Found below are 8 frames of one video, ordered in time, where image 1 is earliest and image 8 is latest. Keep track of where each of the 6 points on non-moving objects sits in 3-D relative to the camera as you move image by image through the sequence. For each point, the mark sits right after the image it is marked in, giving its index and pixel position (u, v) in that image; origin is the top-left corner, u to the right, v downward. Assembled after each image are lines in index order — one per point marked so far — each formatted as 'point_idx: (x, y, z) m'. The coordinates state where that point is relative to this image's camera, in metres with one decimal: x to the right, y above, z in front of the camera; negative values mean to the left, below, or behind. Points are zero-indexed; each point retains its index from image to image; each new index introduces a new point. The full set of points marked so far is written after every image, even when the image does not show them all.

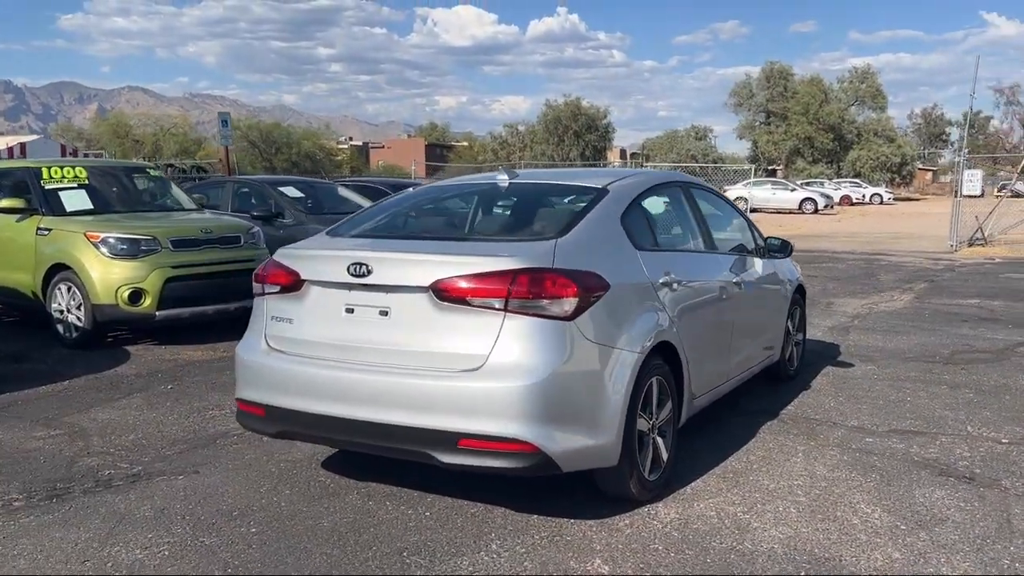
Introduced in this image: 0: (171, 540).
0: (-1.5, -1.1, +3.9) m
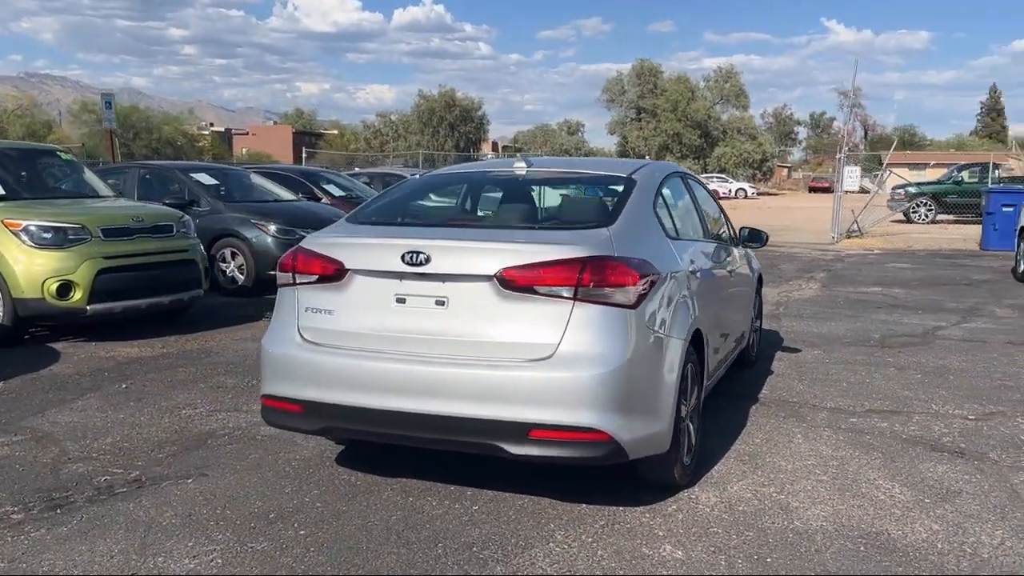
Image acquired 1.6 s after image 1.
0: (-1.2, -1.1, +3.6) m
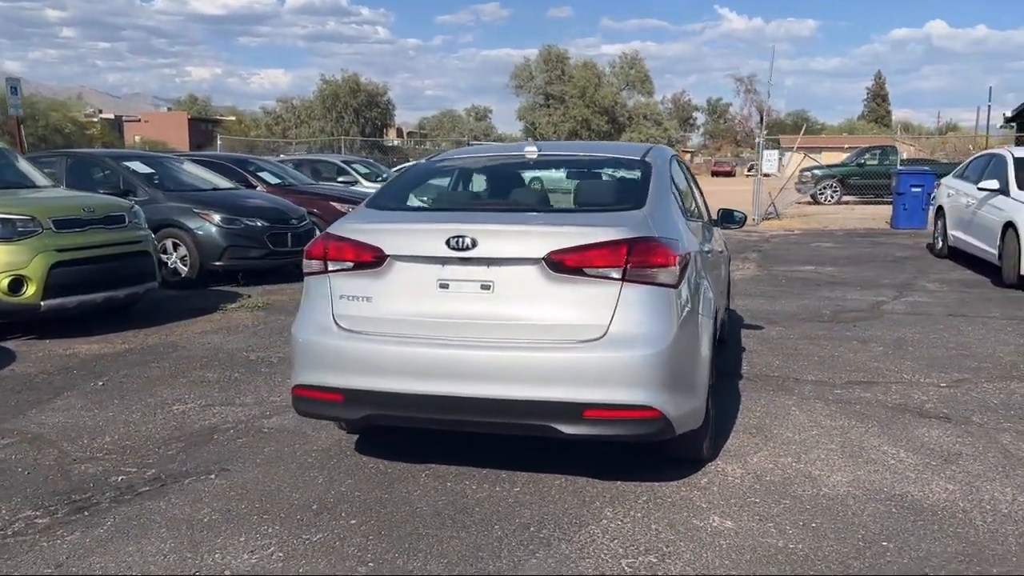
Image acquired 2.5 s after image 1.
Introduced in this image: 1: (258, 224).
0: (-1.0, -1.0, +3.6) m
1: (-3.2, +0.8, +11.1) m
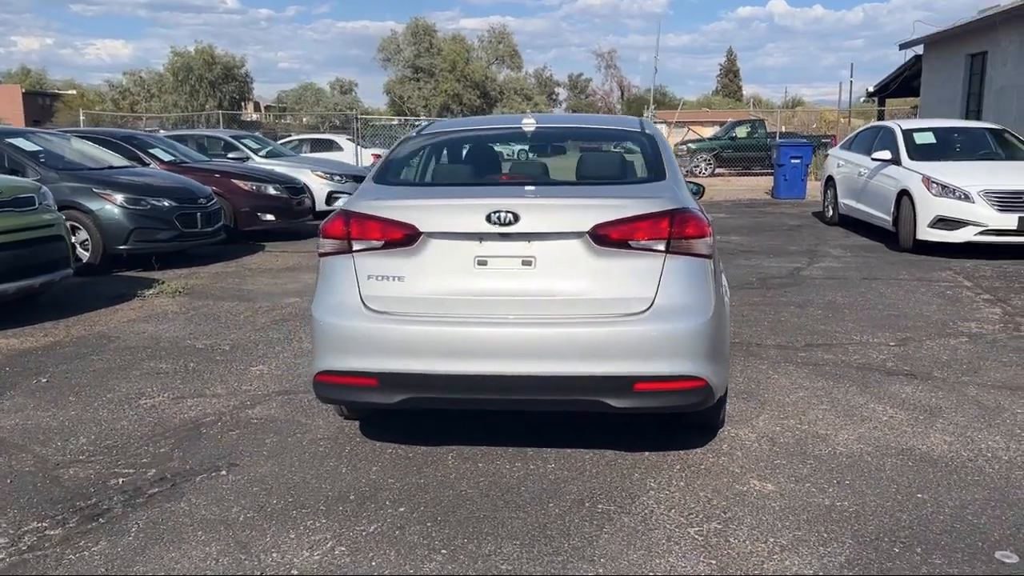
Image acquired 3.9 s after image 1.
0: (-0.7, -0.9, +3.4) m
1: (-4.1, +1.0, +10.5) m
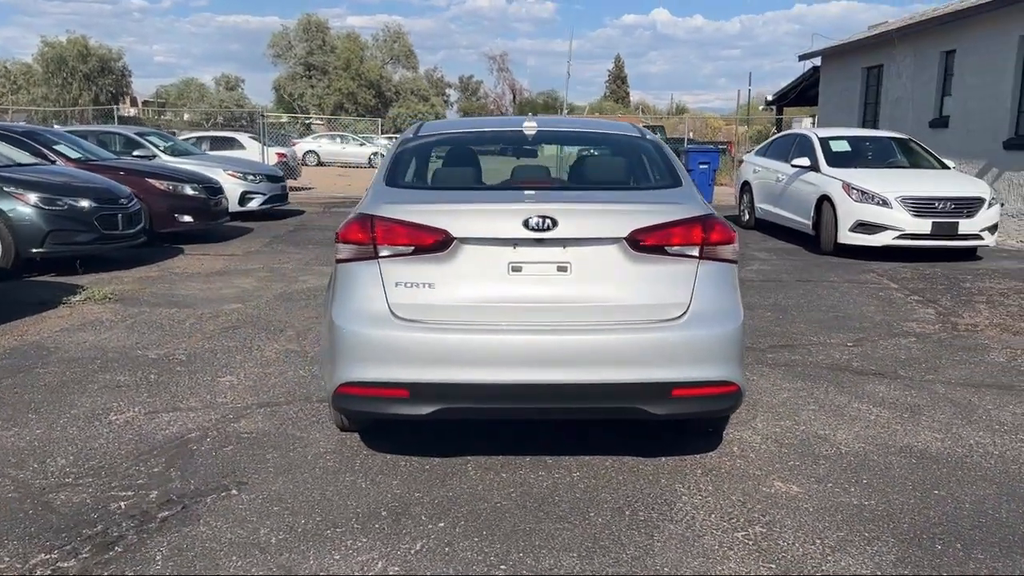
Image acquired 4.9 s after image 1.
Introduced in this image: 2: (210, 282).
0: (-0.5, -1.0, +3.2) m
1: (-4.8, +0.9, +9.8) m
2: (-3.3, +0.1, +9.7) m
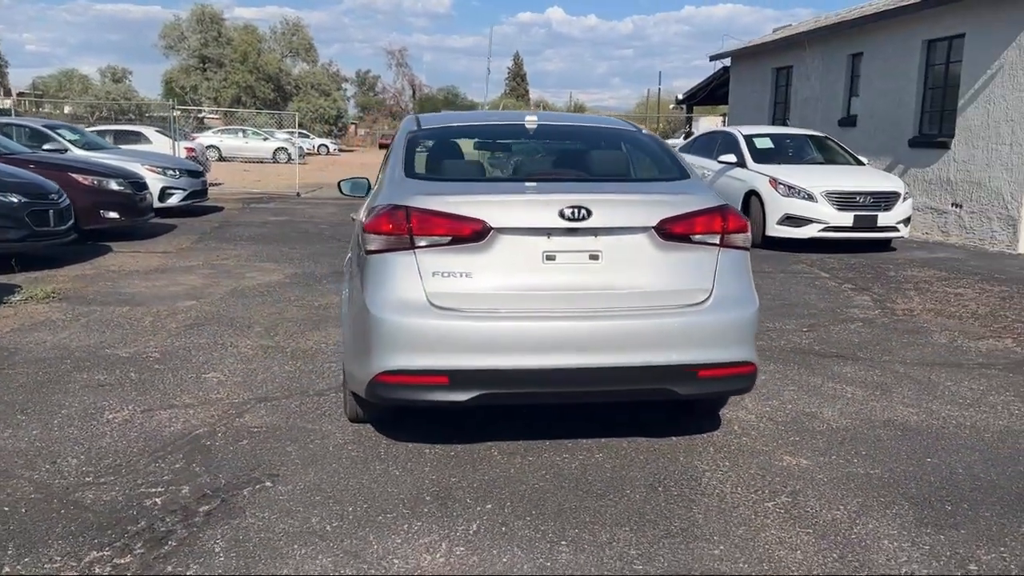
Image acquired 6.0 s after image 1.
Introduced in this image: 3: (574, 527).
0: (-0.3, -0.9, +3.3) m
1: (-5.3, +0.9, +9.4) m
2: (-3.9, +0.1, +9.4) m
3: (+0.2, -0.9, +3.4) m
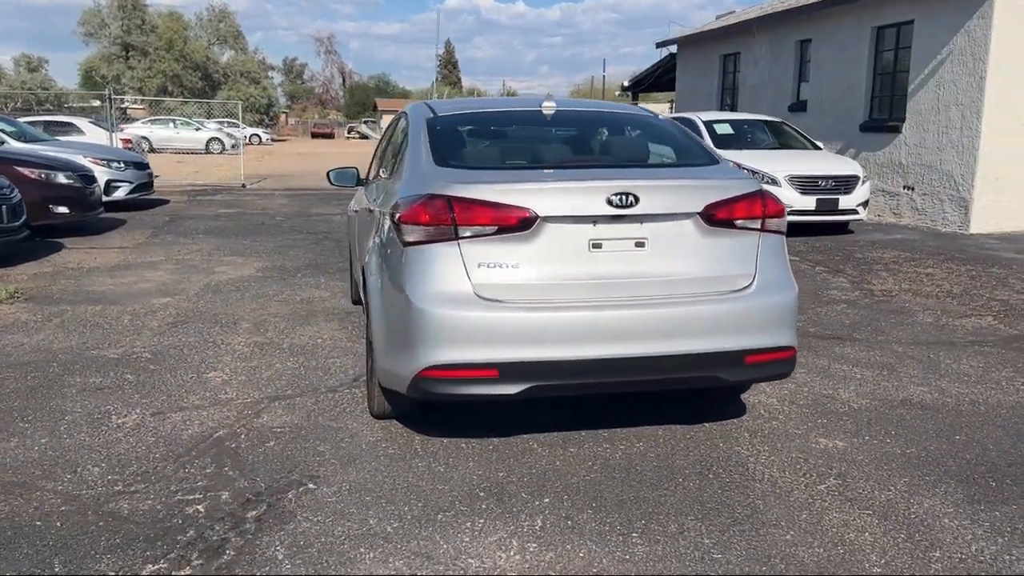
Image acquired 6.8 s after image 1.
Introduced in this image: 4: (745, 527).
0: (0.0, -0.9, +3.2) m
1: (-5.5, +0.9, +8.9) m
2: (-4.1, +0.1, +9.1) m
3: (+0.5, -0.9, +3.4) m
4: (+0.9, -0.9, +3.3) m
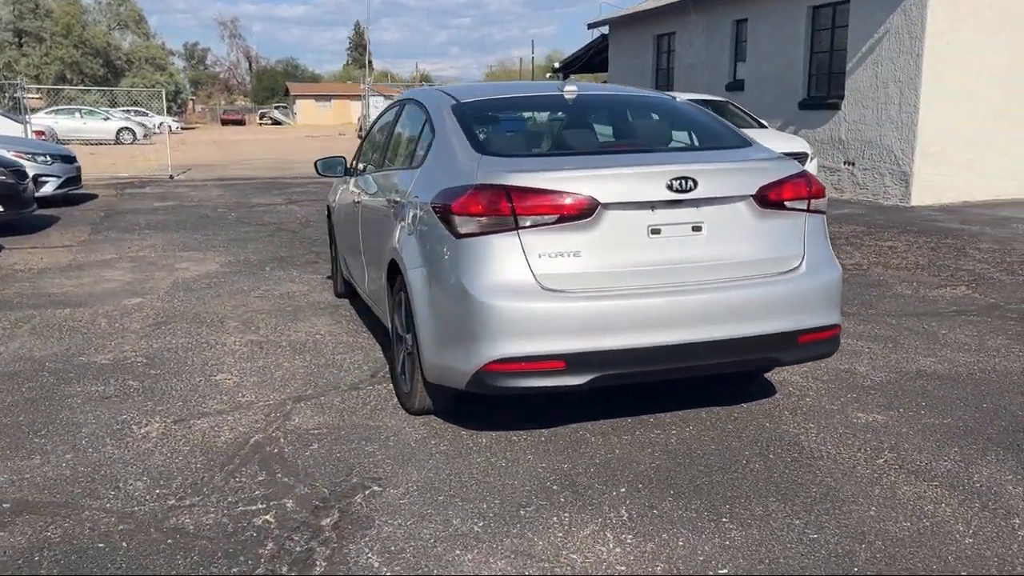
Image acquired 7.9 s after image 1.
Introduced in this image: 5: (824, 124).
0: (+0.3, -0.9, +3.2) m
1: (-5.8, +0.9, +8.3) m
2: (-4.3, +0.1, +8.6) m
3: (+0.8, -0.8, +3.4) m
4: (+1.2, -0.8, +3.3) m
5: (+5.3, +2.8, +14.9) m
